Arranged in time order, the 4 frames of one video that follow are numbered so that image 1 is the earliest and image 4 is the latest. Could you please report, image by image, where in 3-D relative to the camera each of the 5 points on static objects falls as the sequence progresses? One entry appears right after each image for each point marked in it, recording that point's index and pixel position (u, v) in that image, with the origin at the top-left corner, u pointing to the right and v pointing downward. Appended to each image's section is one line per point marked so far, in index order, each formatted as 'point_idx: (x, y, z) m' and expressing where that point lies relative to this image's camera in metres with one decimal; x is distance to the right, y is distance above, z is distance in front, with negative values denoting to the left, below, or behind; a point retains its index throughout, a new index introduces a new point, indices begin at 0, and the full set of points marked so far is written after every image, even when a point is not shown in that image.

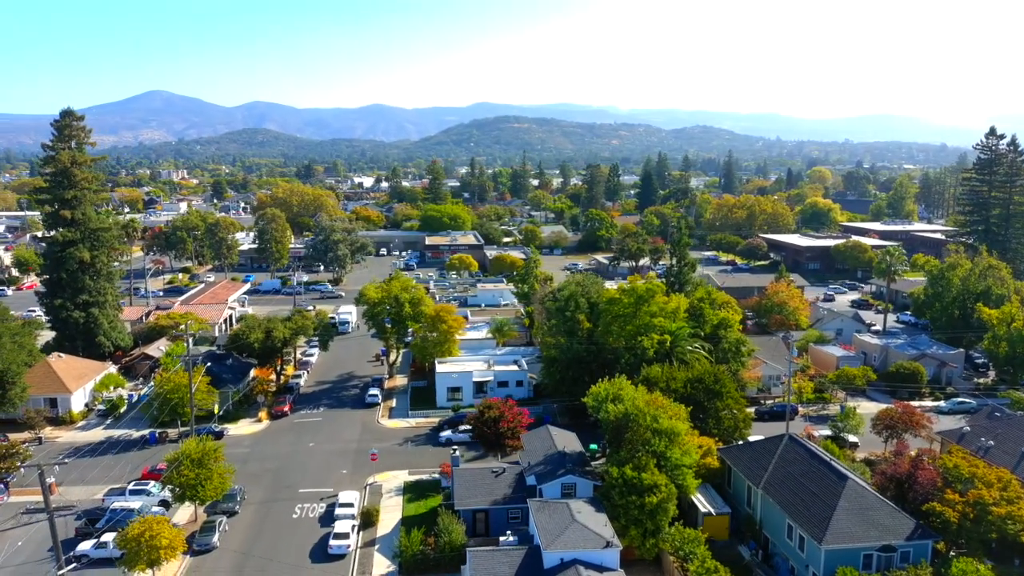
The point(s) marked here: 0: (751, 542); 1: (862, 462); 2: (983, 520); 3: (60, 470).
0: (+5.1, -5.4, +15.2) m
1: (+9.4, -4.7, +19.2) m
2: (+8.4, -4.1, +12.7) m
3: (-12.6, -5.1, +19.9) m
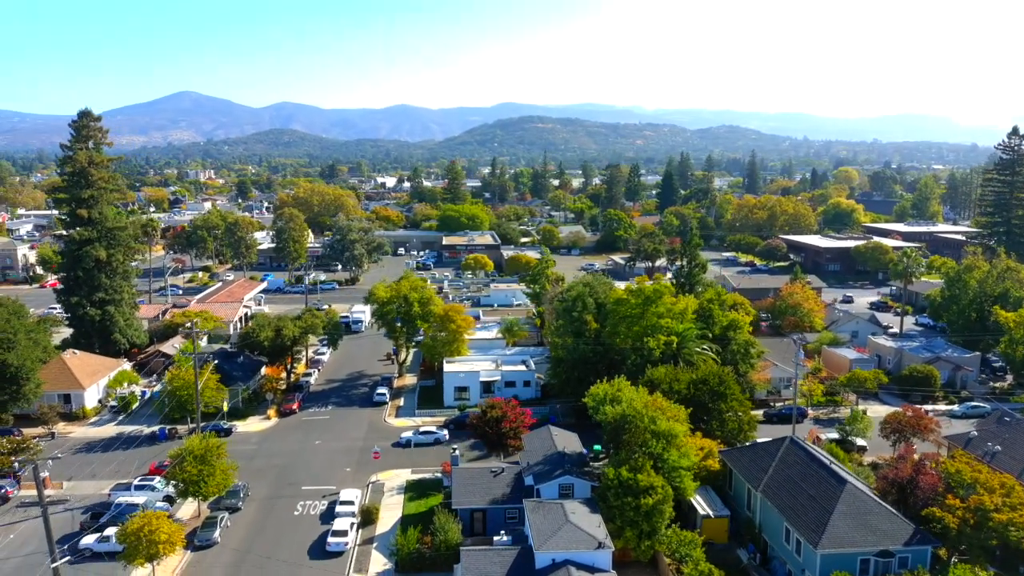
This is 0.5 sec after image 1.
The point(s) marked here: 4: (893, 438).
0: (+5.0, -5.4, +15.0) m
1: (+9.5, -4.7, +18.9) m
2: (+8.3, -4.2, +12.4) m
3: (-12.6, -5.0, +20.2) m
4: (+10.5, -4.1, +19.7) m
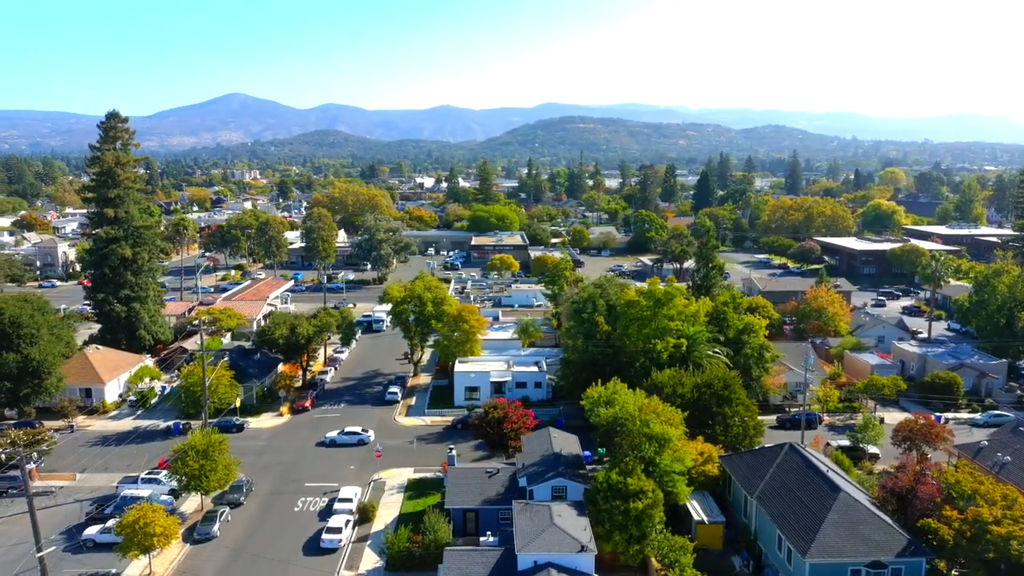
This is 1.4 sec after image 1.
0: (+4.8, -5.5, +14.8) m
1: (+9.5, -4.9, +18.5) m
2: (+8.0, -4.3, +12.1) m
3: (-12.5, -4.9, +20.8) m
4: (+10.6, -4.3, +19.2) m
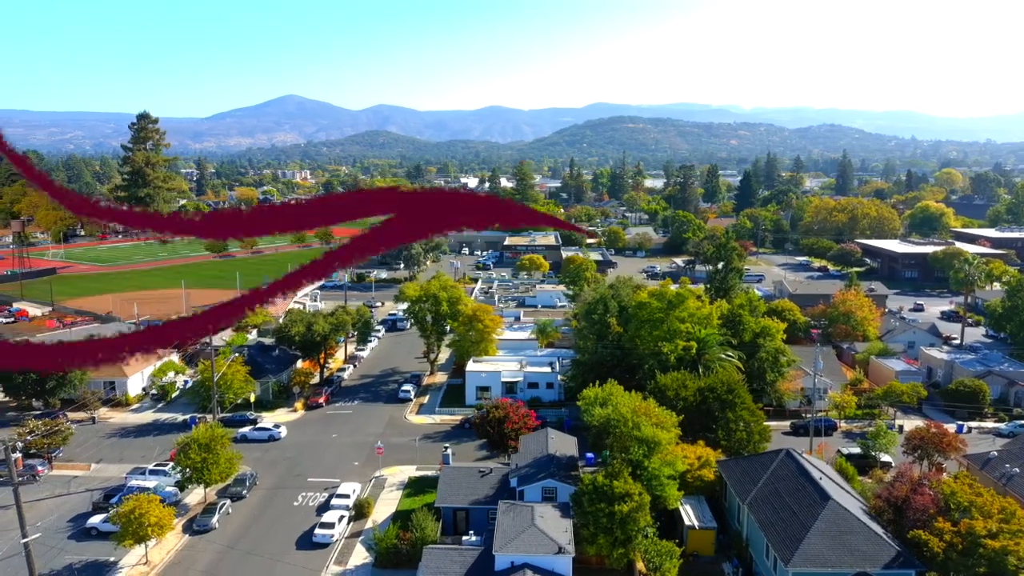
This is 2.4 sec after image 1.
0: (+4.6, -5.6, +14.6) m
1: (+9.4, -5.0, +18.0) m
2: (+7.6, -4.3, +11.7) m
3: (-12.4, -4.8, +21.5) m
4: (+10.5, -4.4, +18.7) m
